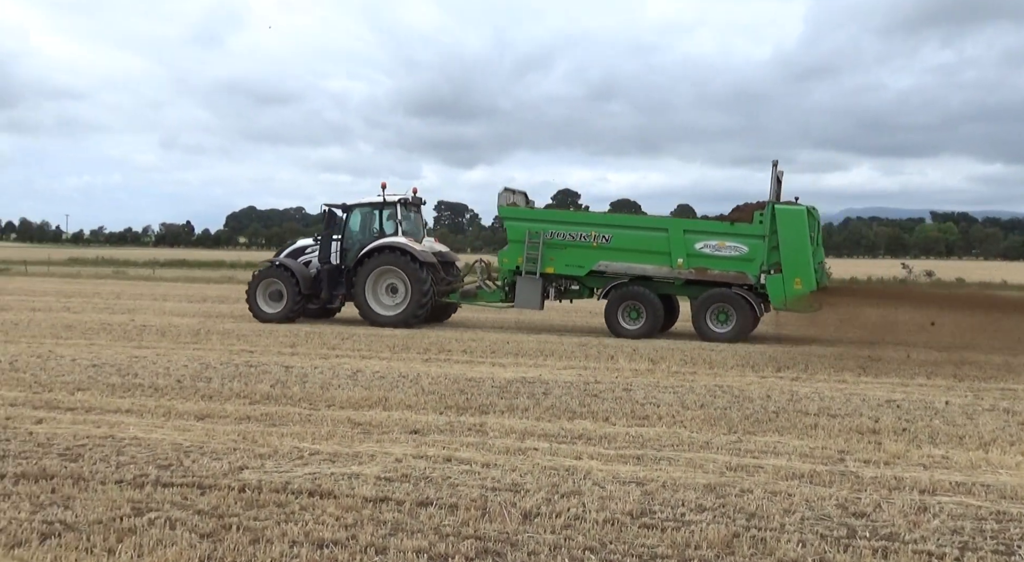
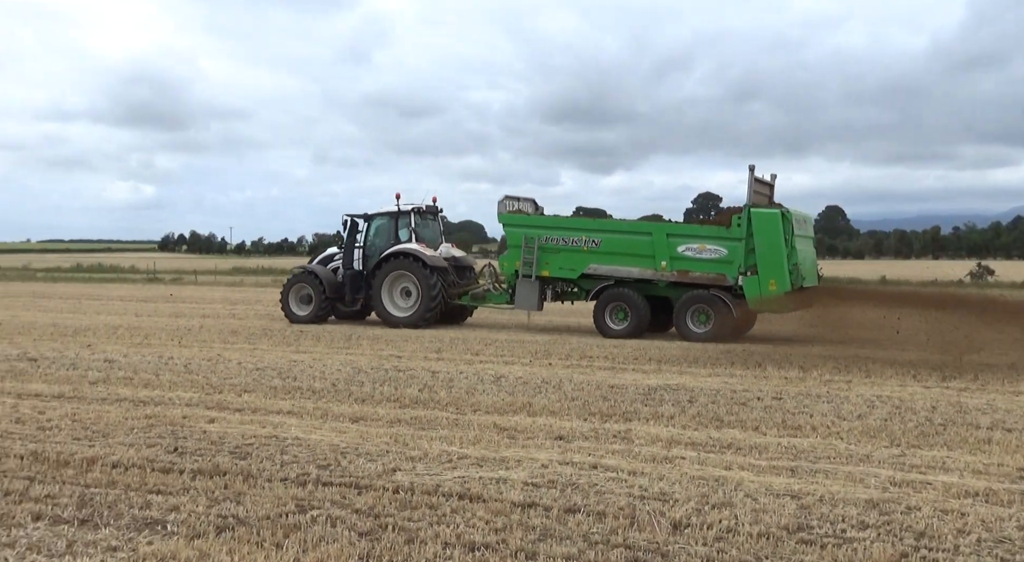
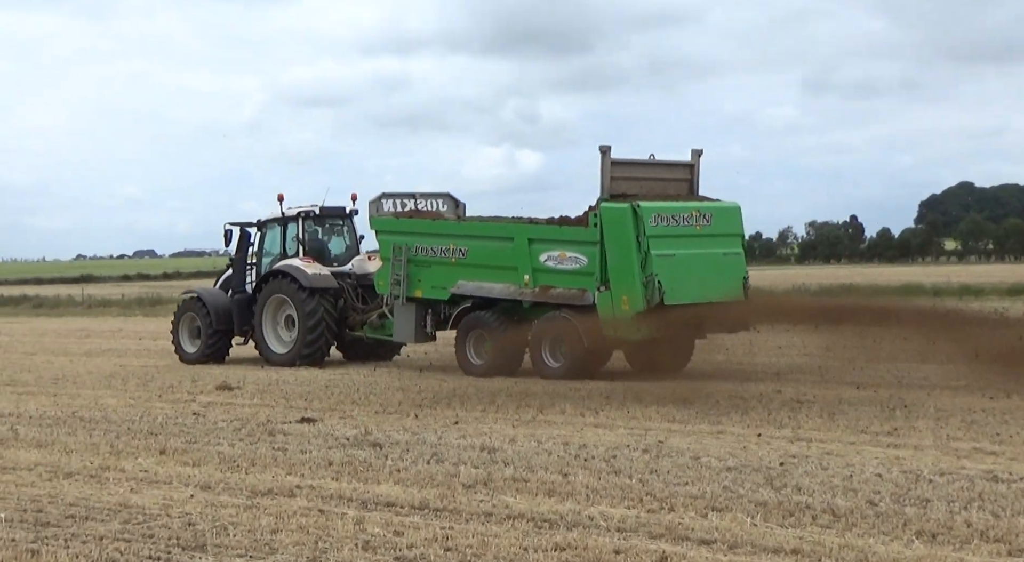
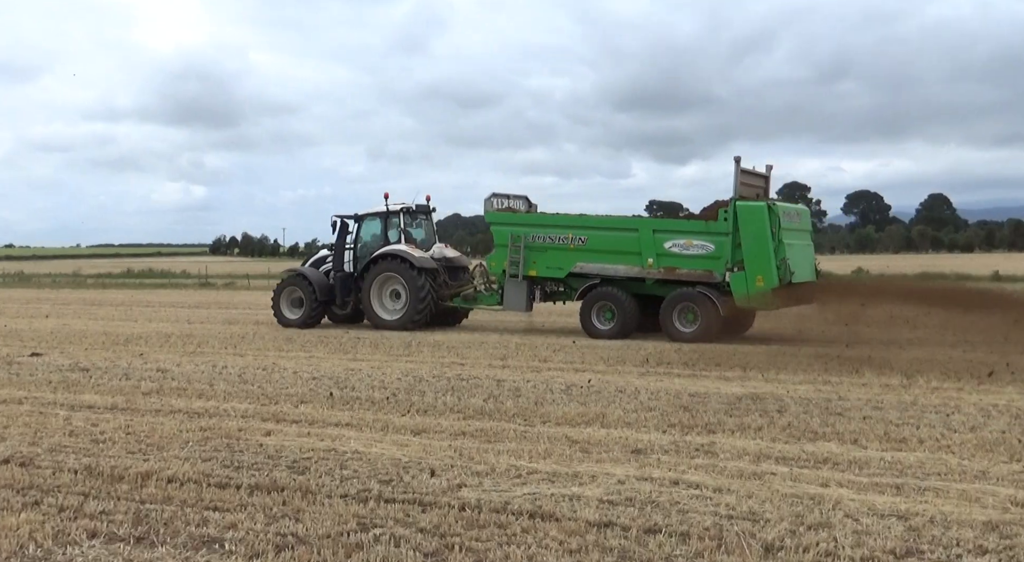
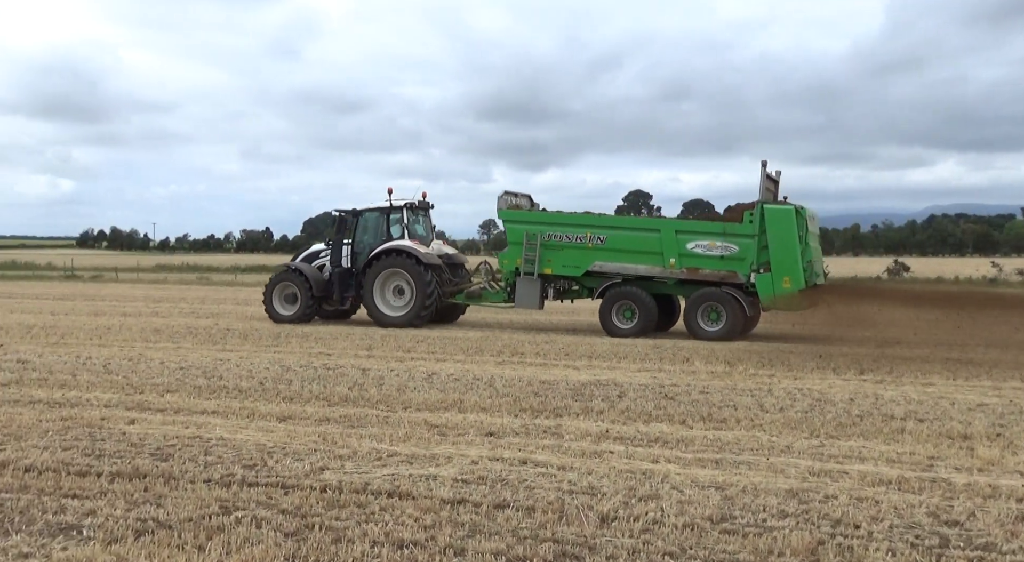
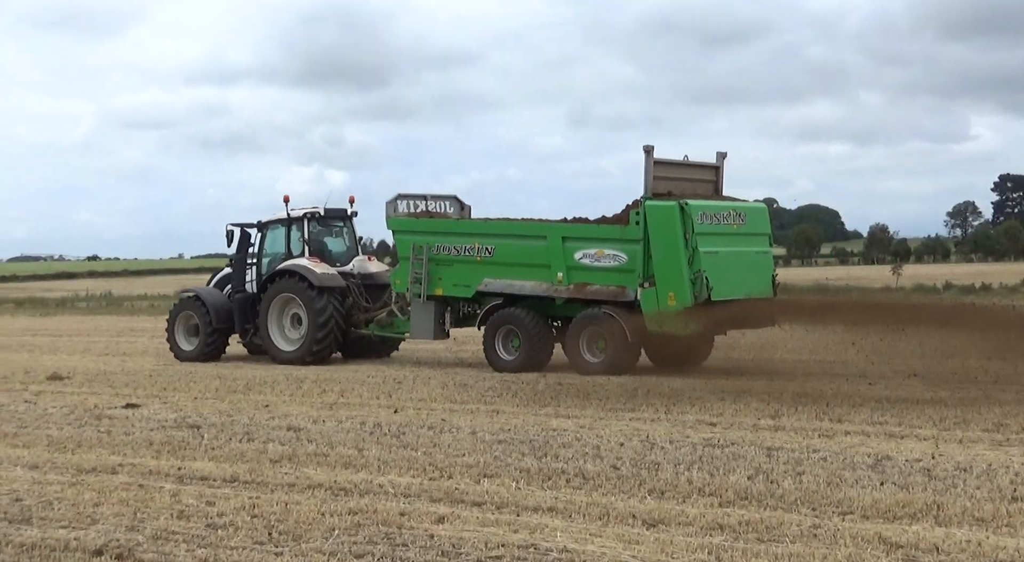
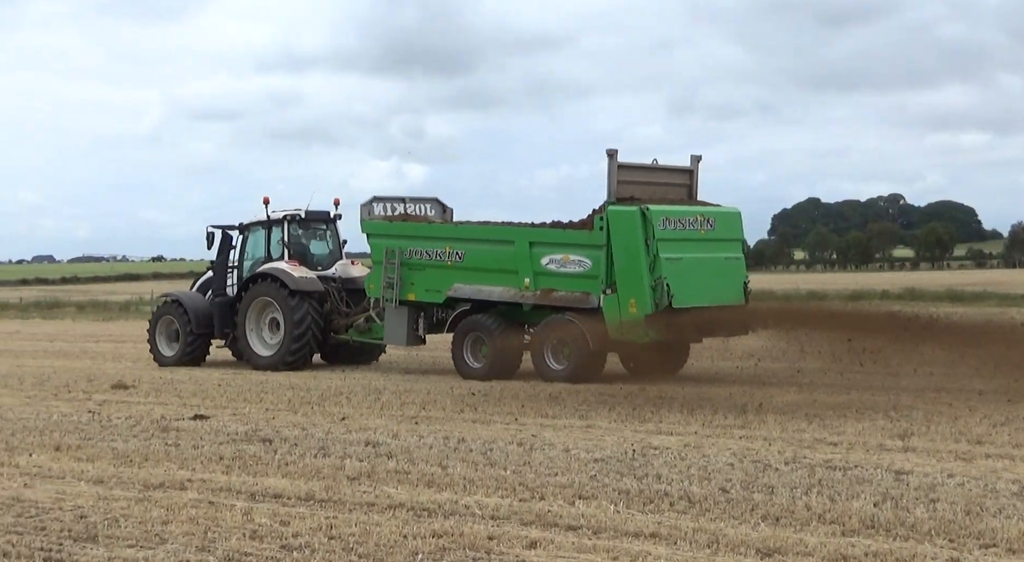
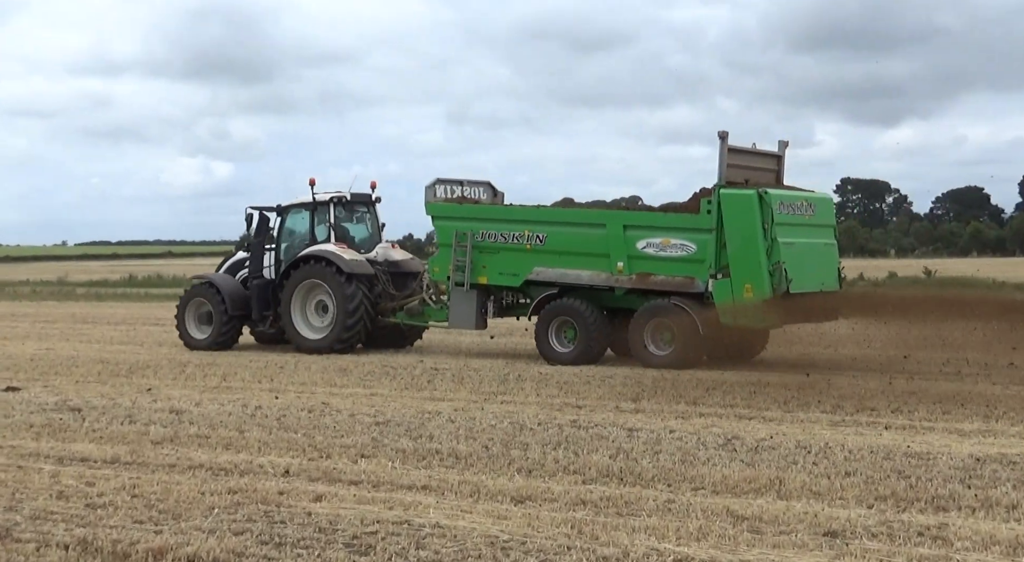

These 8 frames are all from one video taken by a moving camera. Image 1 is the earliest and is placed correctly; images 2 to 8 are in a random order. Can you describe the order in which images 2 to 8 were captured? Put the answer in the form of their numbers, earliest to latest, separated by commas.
5, 2, 4, 8, 6, 7, 3
